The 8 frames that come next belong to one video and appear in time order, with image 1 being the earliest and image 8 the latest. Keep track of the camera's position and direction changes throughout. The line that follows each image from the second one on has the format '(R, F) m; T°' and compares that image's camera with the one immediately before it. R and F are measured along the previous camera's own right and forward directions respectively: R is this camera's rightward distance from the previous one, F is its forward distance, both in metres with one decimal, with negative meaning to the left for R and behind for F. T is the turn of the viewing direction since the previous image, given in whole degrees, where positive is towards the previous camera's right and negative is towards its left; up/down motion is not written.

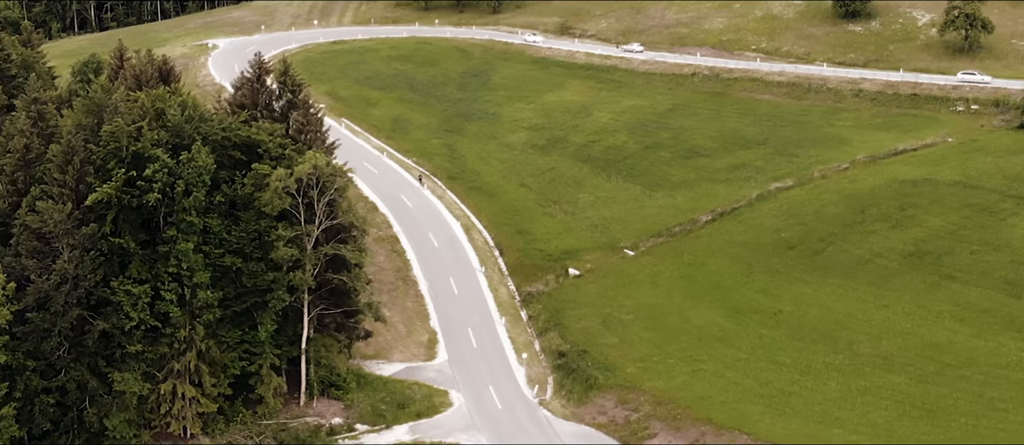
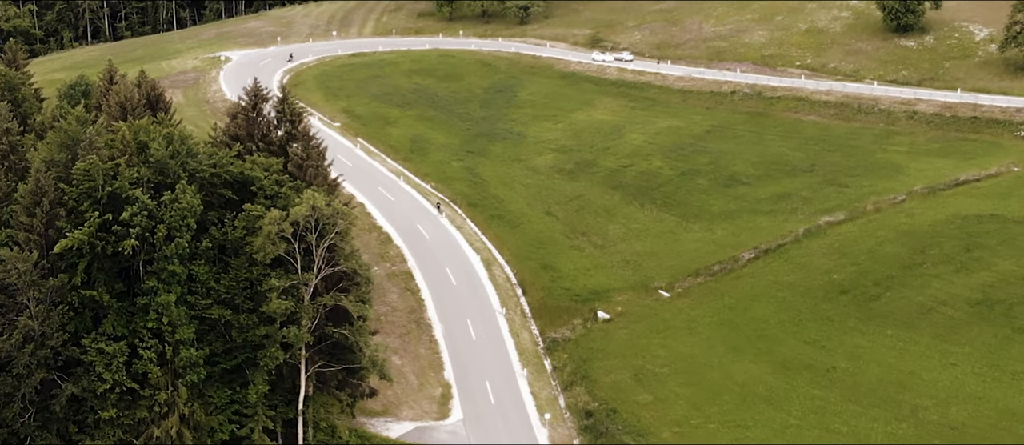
(+0.3, +4.6) m; -1°
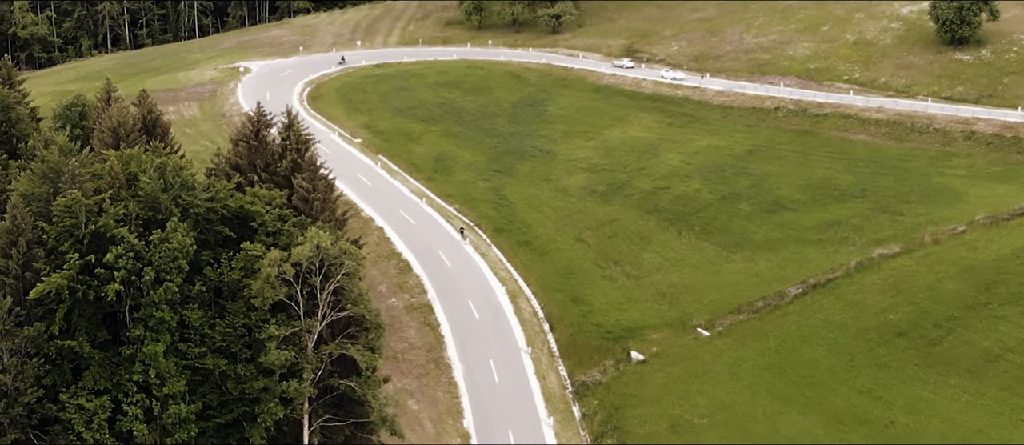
(+0.2, +3.7) m; -2°
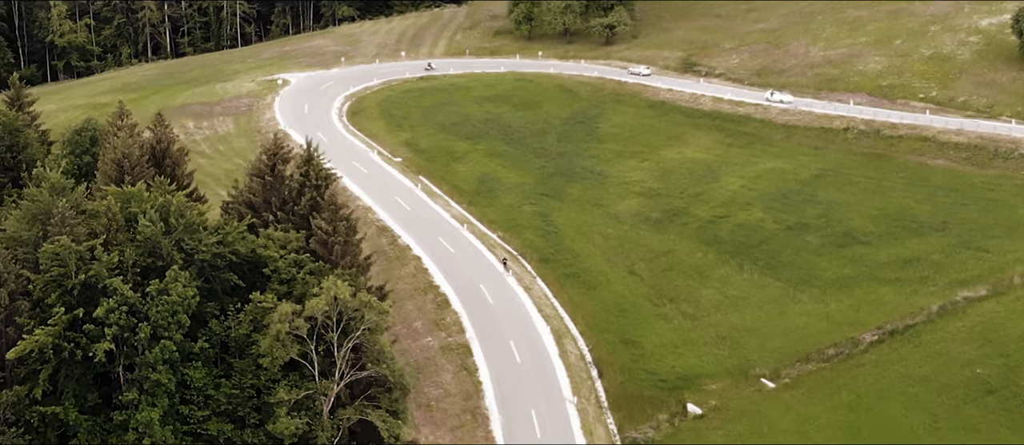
(+0.3, +4.0) m; -2°
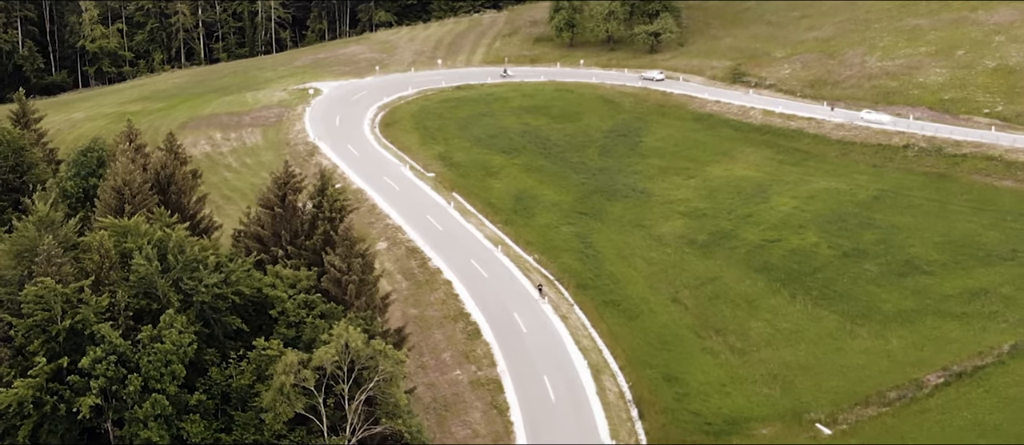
(+0.3, +3.0) m; -2°
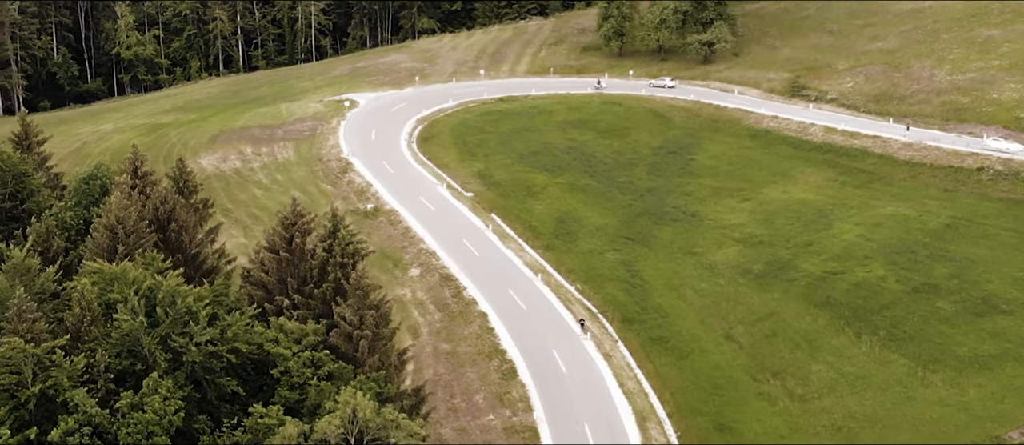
(+0.4, +3.5) m; -2°
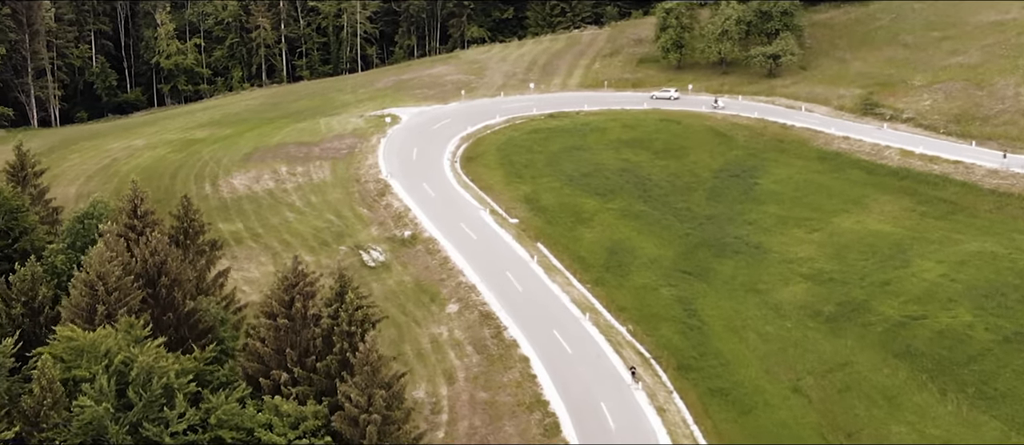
(+0.4, +4.0) m; -3°
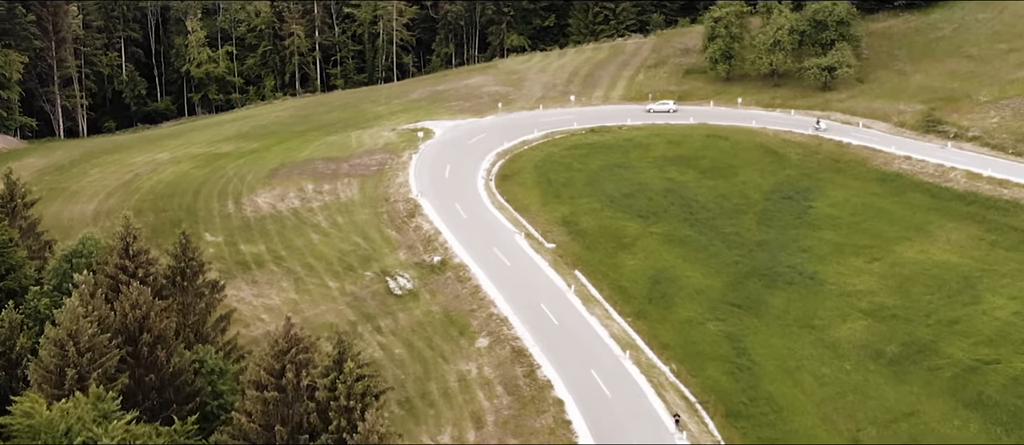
(+0.3, +3.2) m; -2°
